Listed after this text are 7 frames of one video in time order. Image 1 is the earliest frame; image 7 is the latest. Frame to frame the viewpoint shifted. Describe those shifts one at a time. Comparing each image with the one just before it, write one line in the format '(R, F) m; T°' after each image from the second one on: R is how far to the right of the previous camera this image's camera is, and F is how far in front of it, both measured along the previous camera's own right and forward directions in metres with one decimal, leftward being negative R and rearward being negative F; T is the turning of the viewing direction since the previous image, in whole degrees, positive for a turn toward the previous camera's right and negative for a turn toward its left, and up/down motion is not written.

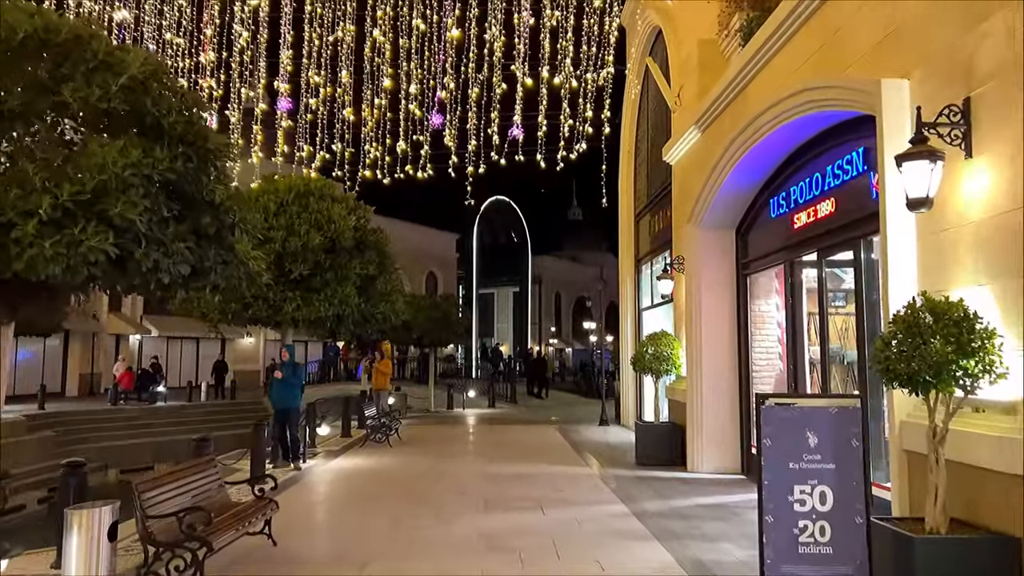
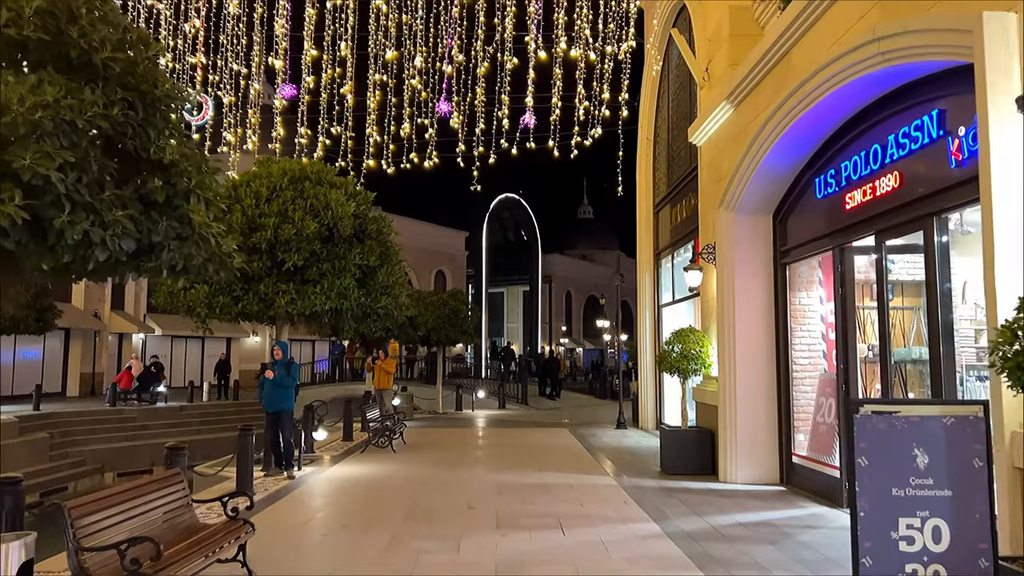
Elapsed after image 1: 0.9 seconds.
(0.0, +0.9) m; -1°
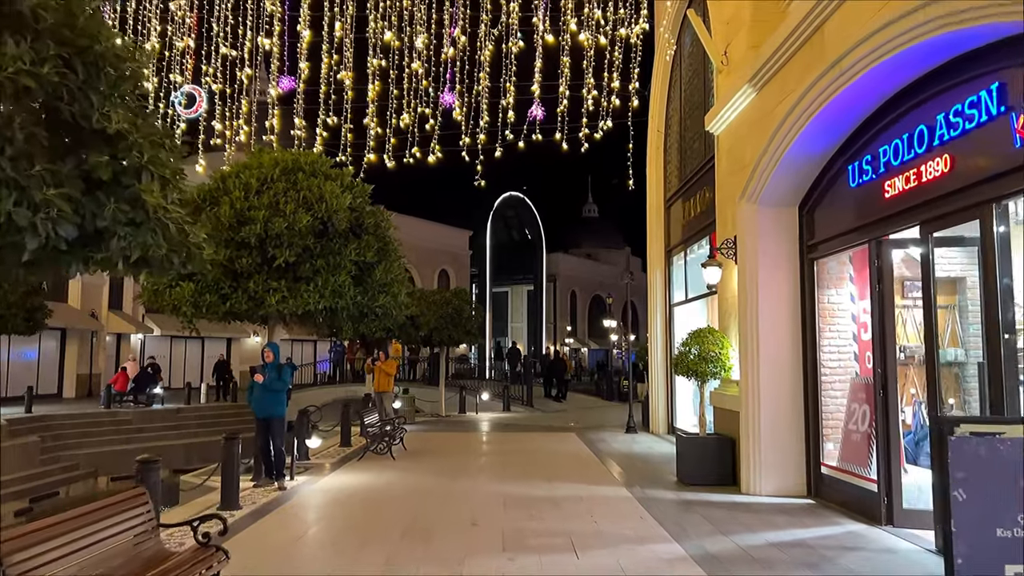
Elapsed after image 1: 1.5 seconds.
(0.0, +0.6) m; 0°
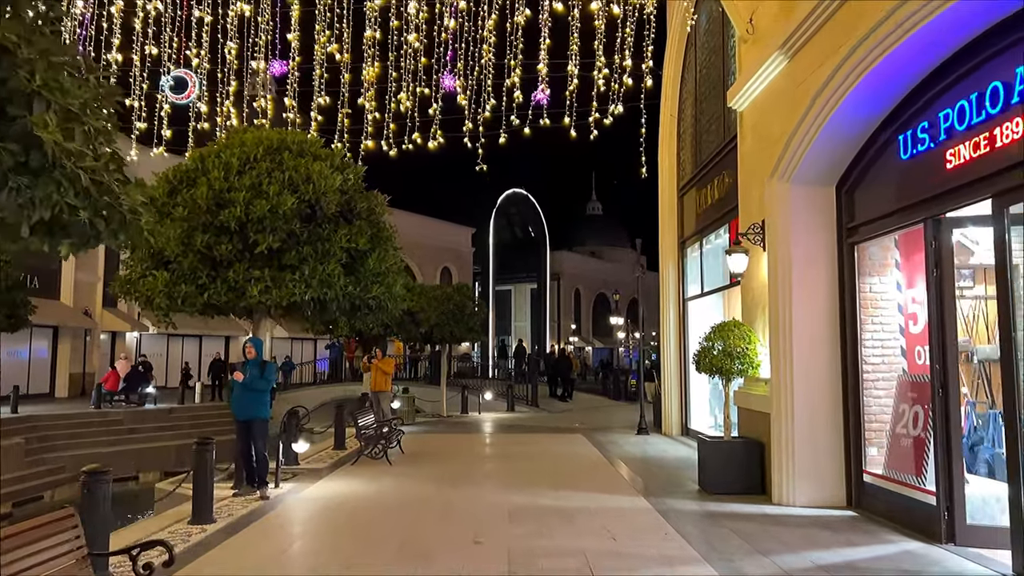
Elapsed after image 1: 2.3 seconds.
(0.0, +0.8) m; 0°
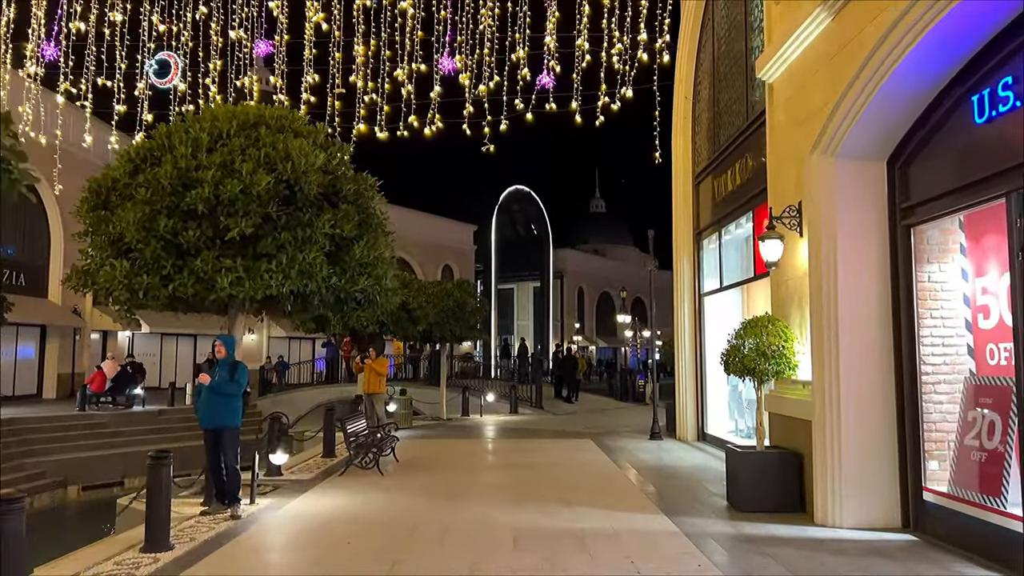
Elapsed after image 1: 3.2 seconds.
(0.0, +1.0) m; 0°
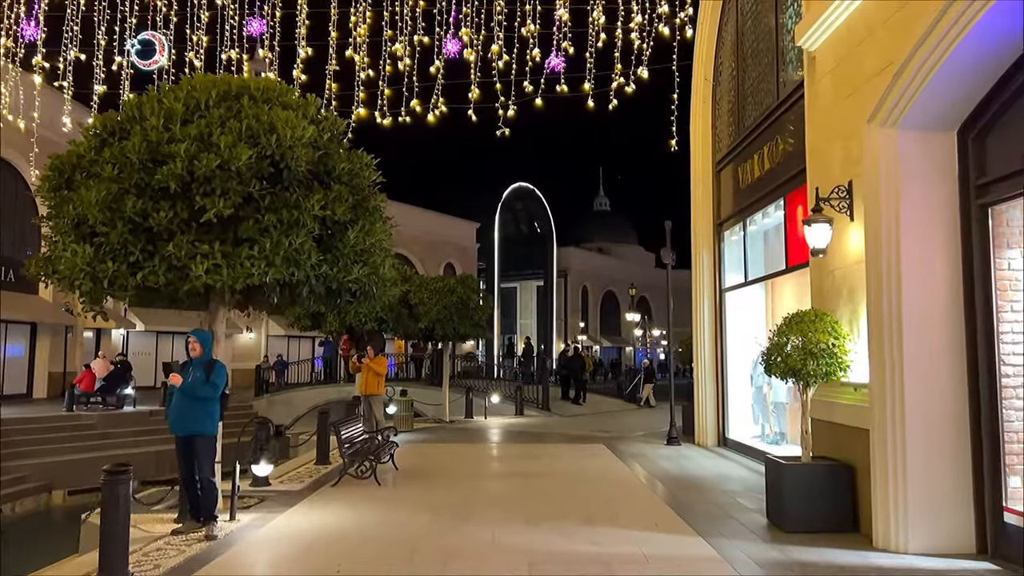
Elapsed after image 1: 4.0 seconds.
(-0.1, +0.9) m; 0°
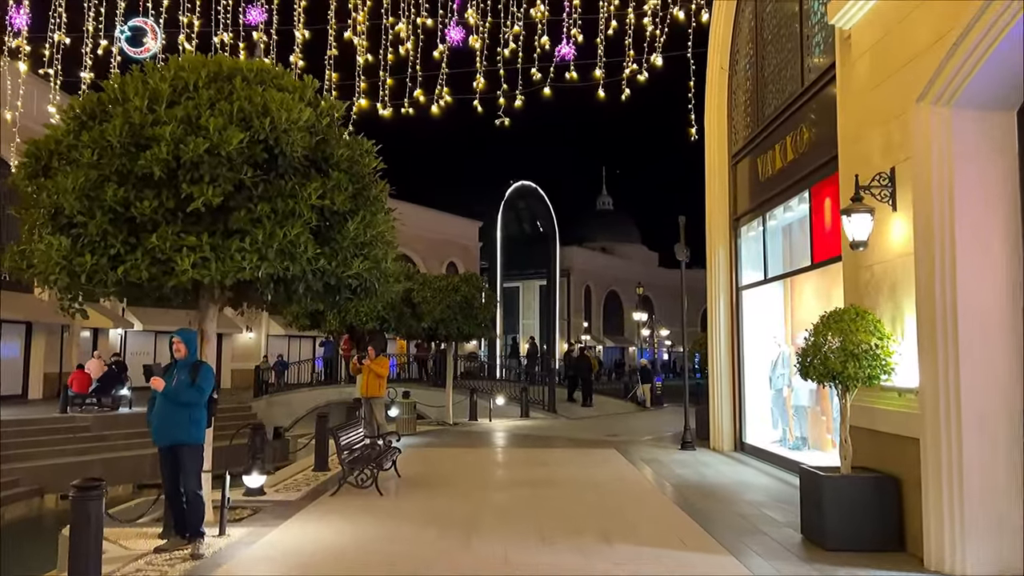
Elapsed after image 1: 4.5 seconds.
(-0.1, +0.5) m; 0°
